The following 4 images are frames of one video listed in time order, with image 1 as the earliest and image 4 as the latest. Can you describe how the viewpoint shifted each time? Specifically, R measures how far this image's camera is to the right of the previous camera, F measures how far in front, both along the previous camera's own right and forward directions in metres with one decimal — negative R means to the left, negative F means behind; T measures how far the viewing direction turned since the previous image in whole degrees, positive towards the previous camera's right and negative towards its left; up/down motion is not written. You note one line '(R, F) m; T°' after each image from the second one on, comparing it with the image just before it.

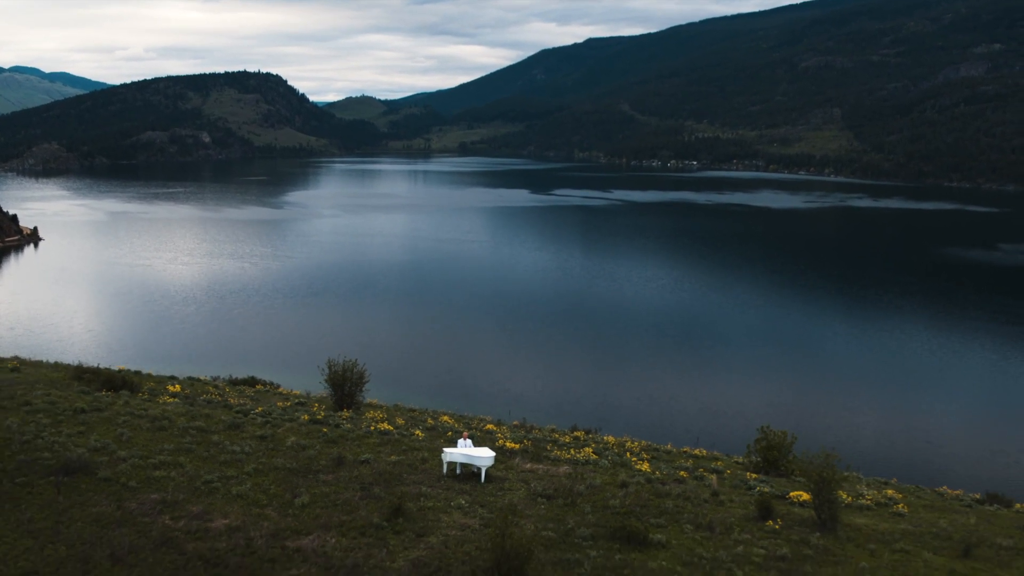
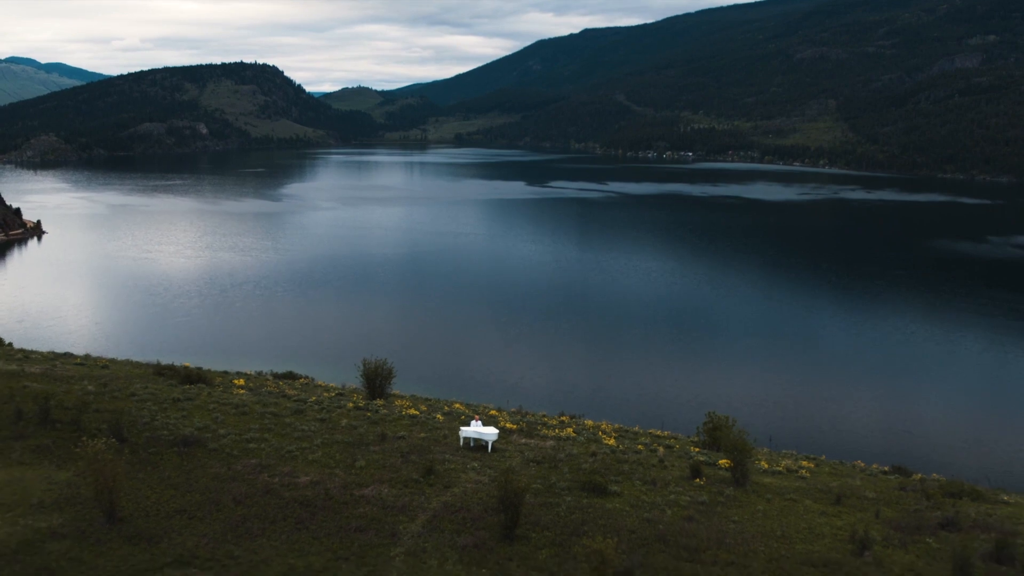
(0.0, -1.5) m; 0°
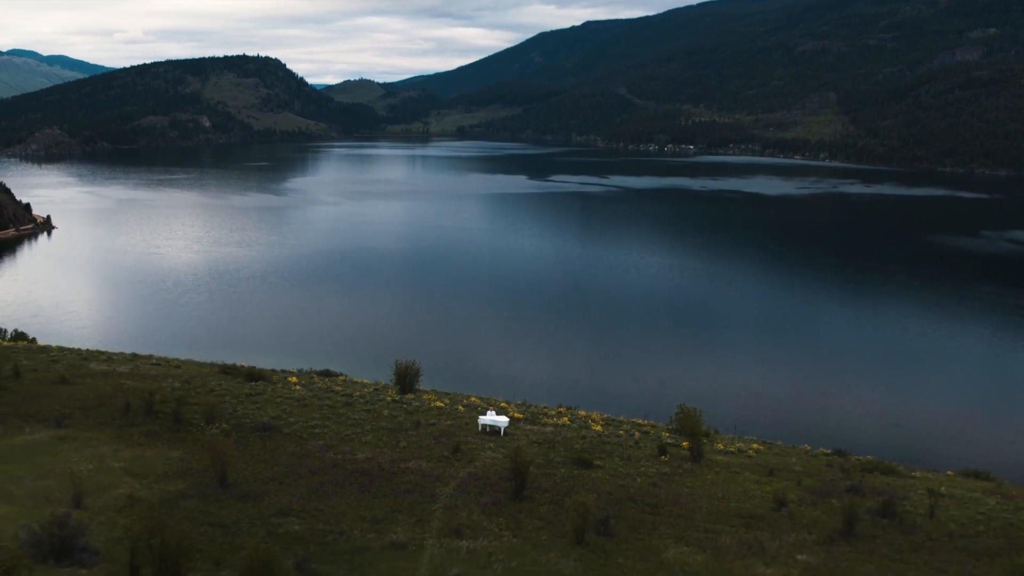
(-0.1, -1.6) m; 0°
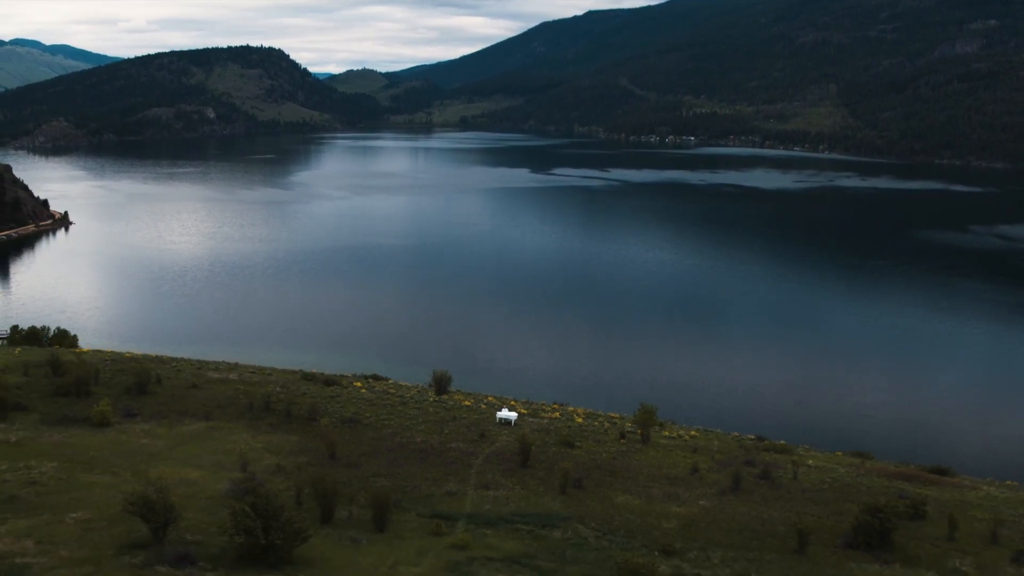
(-0.1, -3.4) m; 0°
